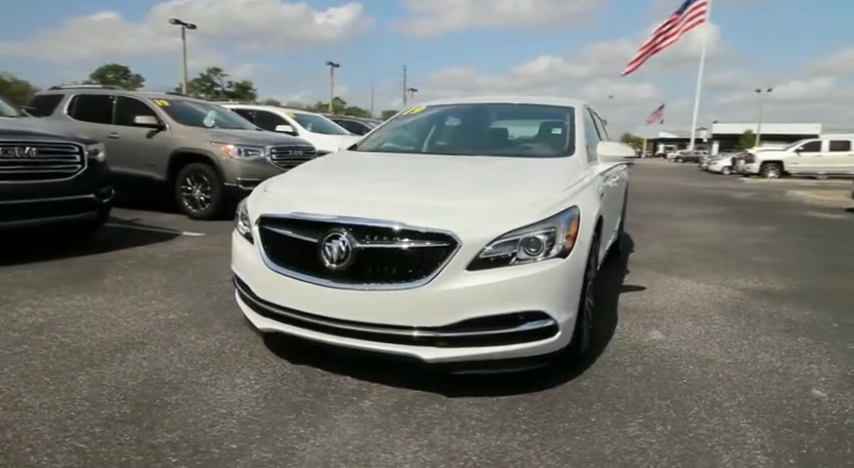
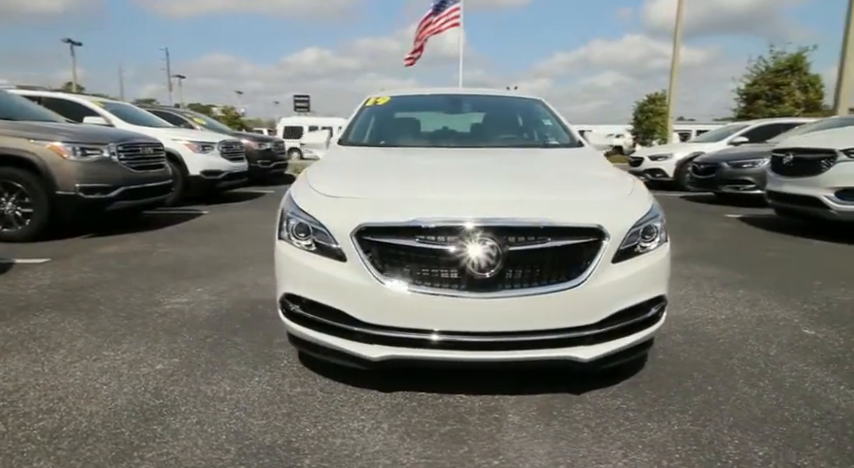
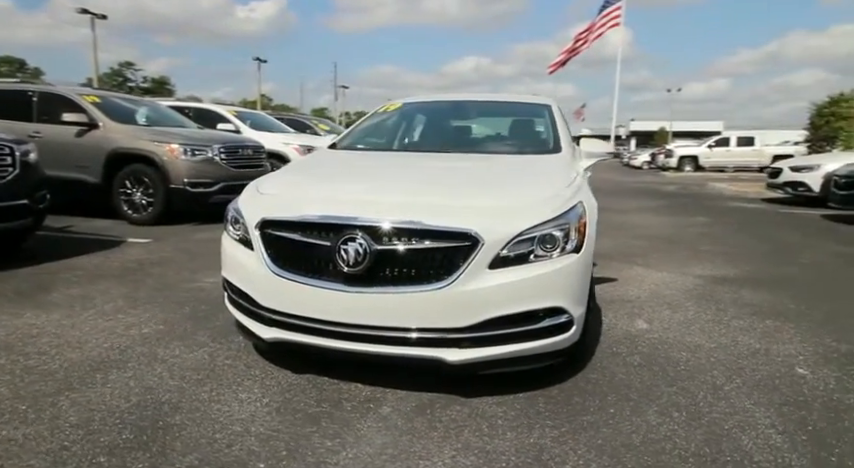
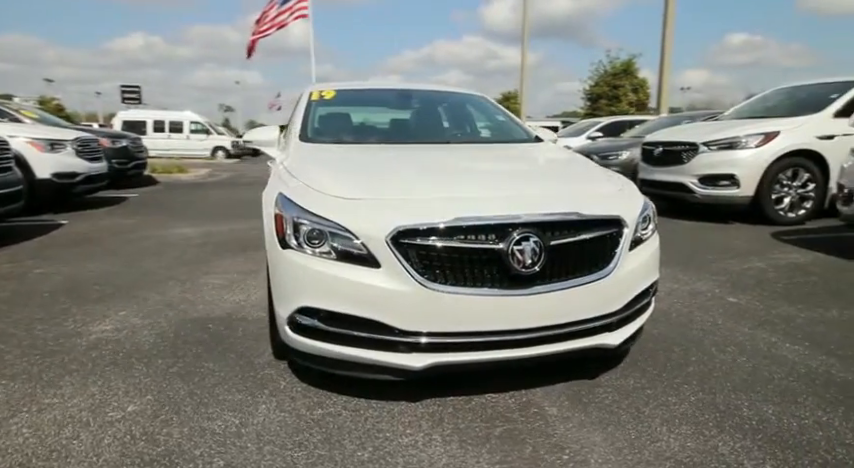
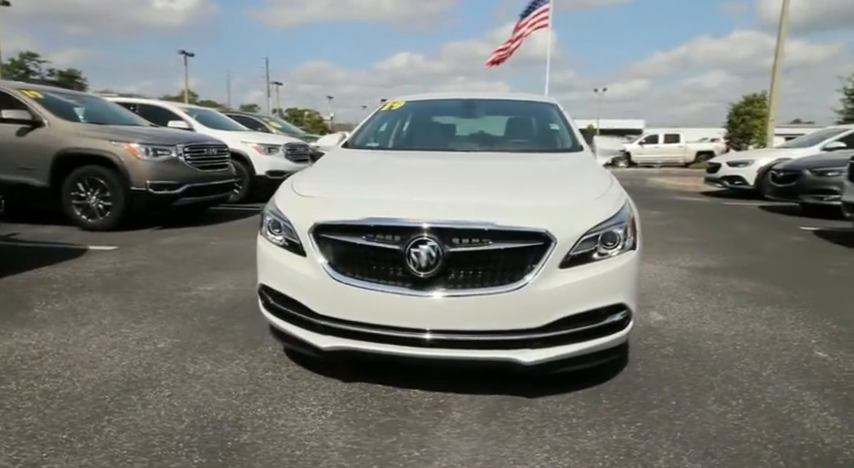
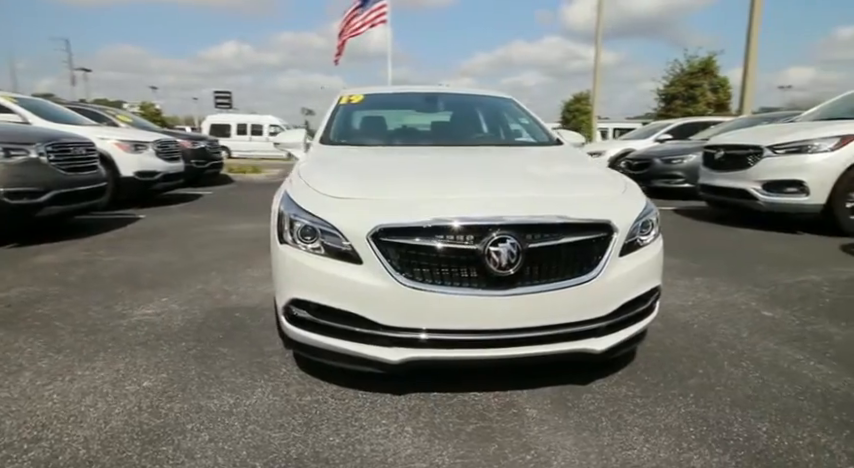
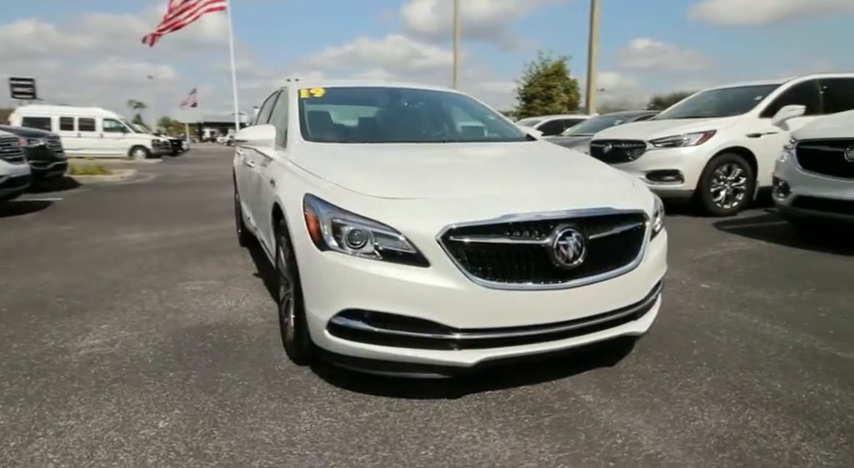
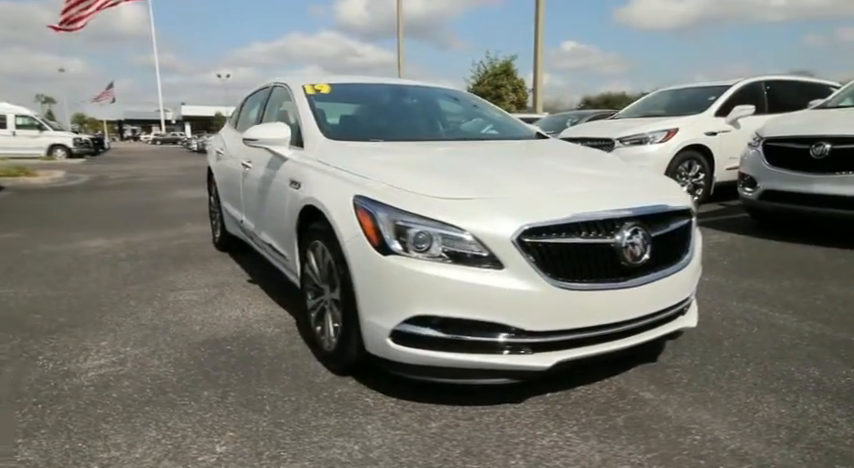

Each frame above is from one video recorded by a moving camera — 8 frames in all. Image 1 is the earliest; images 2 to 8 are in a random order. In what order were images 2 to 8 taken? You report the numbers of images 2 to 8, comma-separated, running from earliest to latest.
3, 5, 2, 6, 4, 7, 8
